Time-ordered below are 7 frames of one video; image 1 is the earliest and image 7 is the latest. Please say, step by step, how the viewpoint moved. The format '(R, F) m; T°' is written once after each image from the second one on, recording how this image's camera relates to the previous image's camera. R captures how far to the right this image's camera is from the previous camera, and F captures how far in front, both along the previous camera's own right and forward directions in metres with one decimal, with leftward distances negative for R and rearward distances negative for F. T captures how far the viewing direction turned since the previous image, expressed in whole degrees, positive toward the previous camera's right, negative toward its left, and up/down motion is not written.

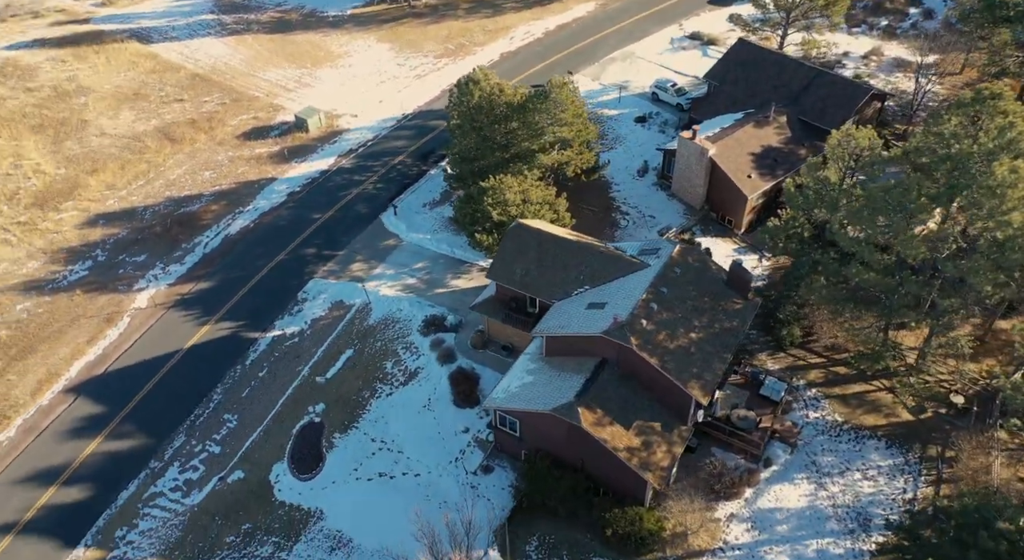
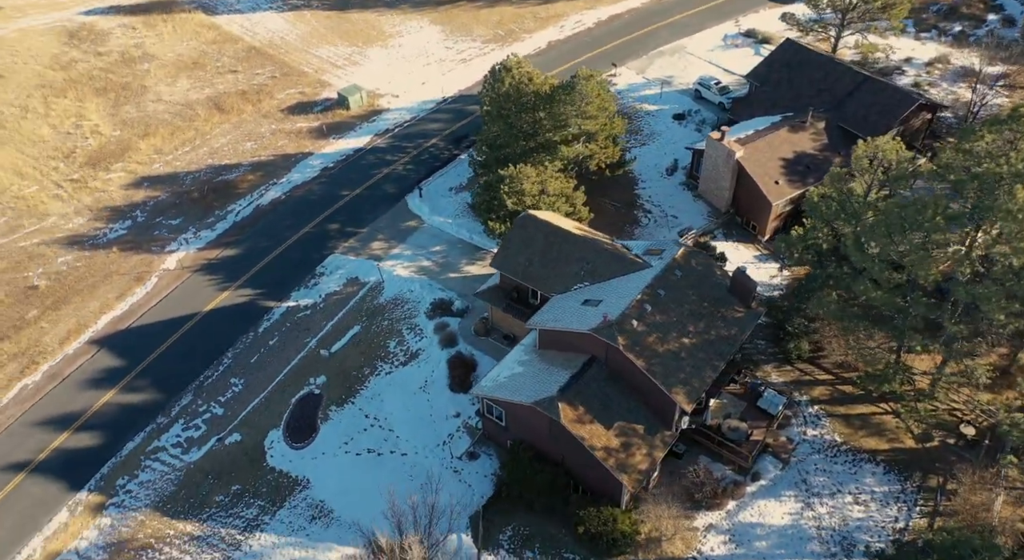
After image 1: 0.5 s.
(+3.1, +0.2) m; -5°
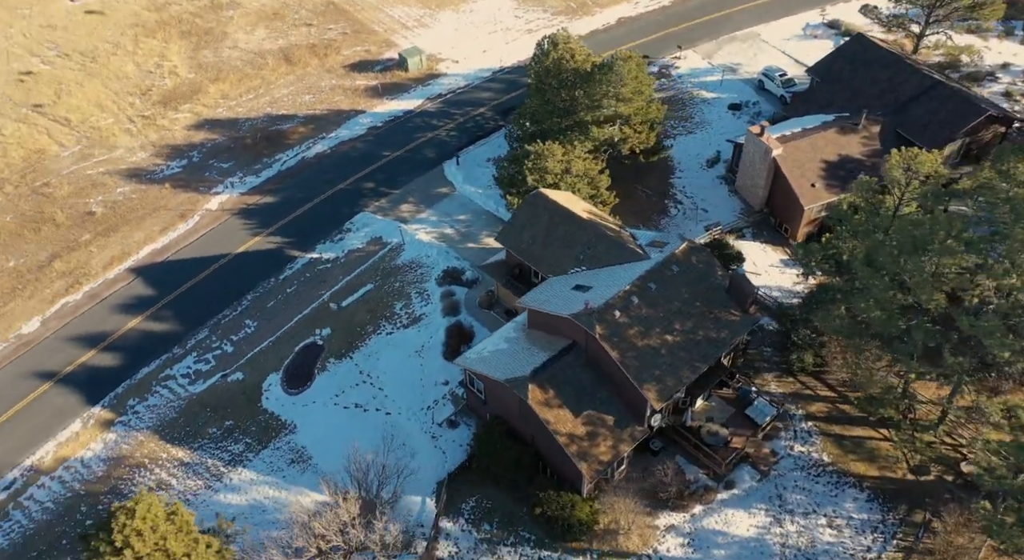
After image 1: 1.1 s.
(+4.4, +0.3) m; -6°
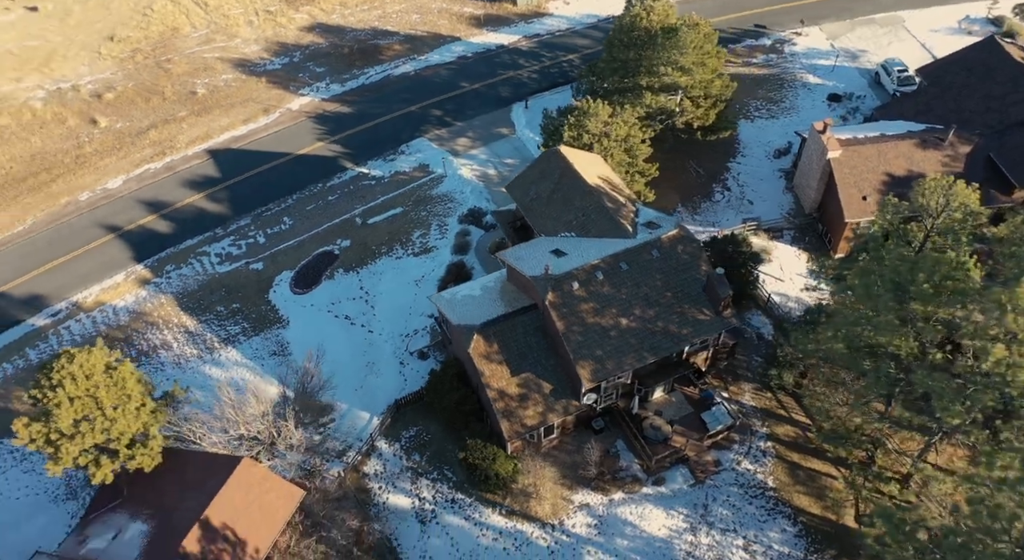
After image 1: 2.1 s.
(+7.9, +0.7) m; -11°
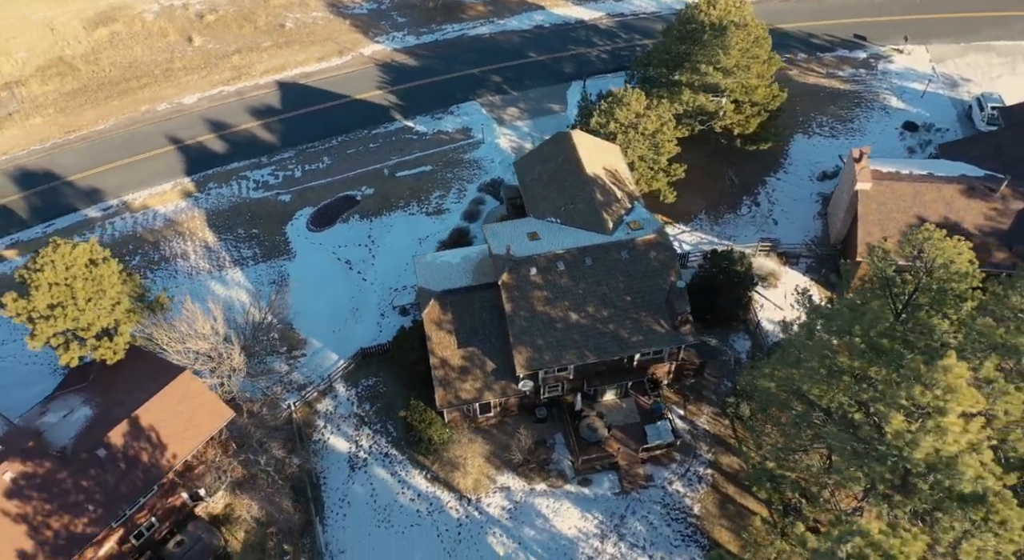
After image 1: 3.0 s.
(+6.7, +0.6) m; -9°
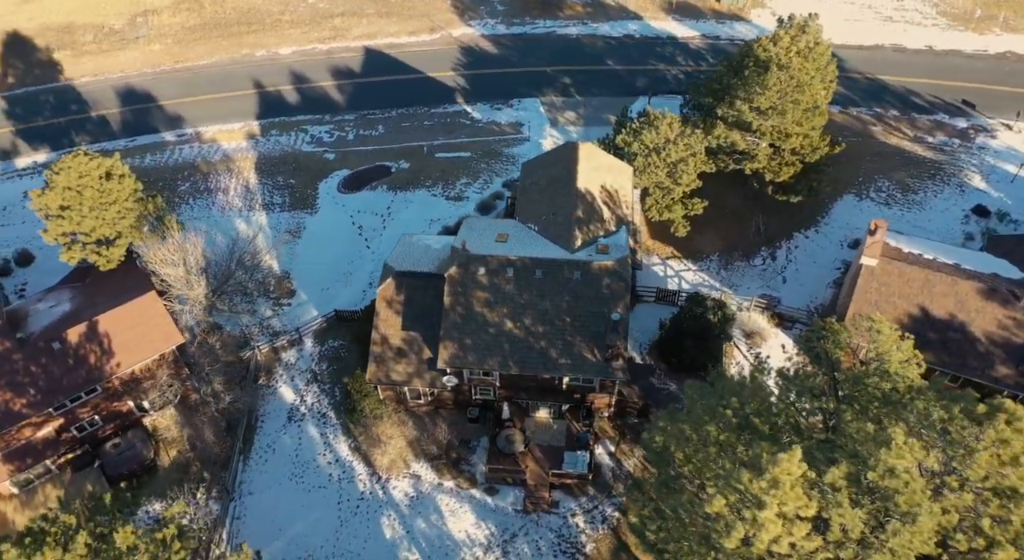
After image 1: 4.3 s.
(+7.7, +0.8) m; -10°
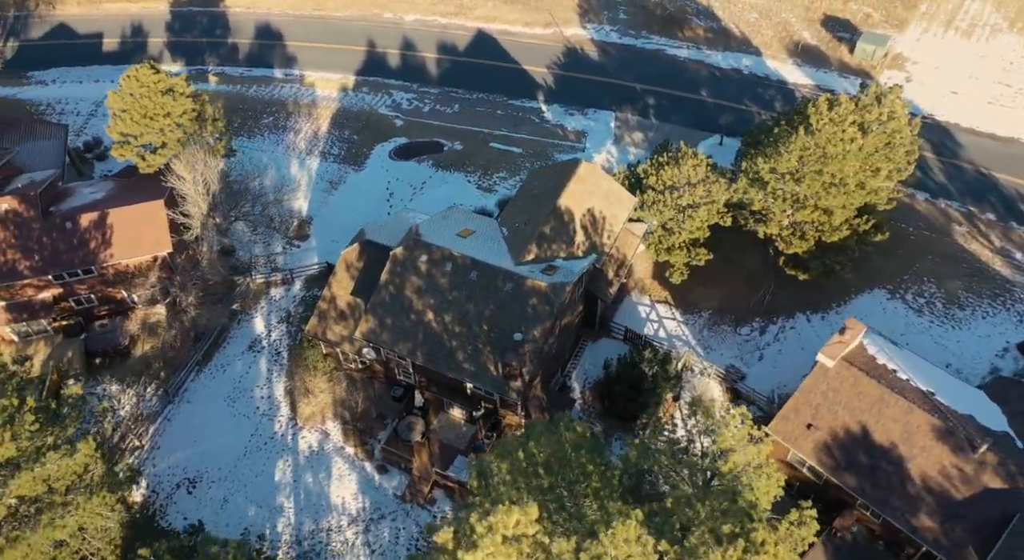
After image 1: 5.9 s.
(+9.4, +1.1) m; -12°
